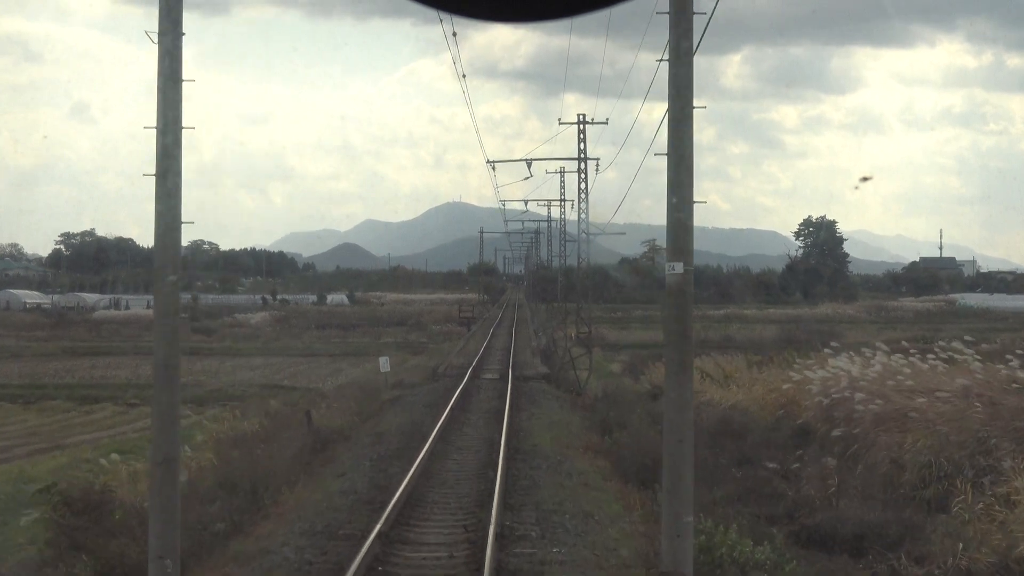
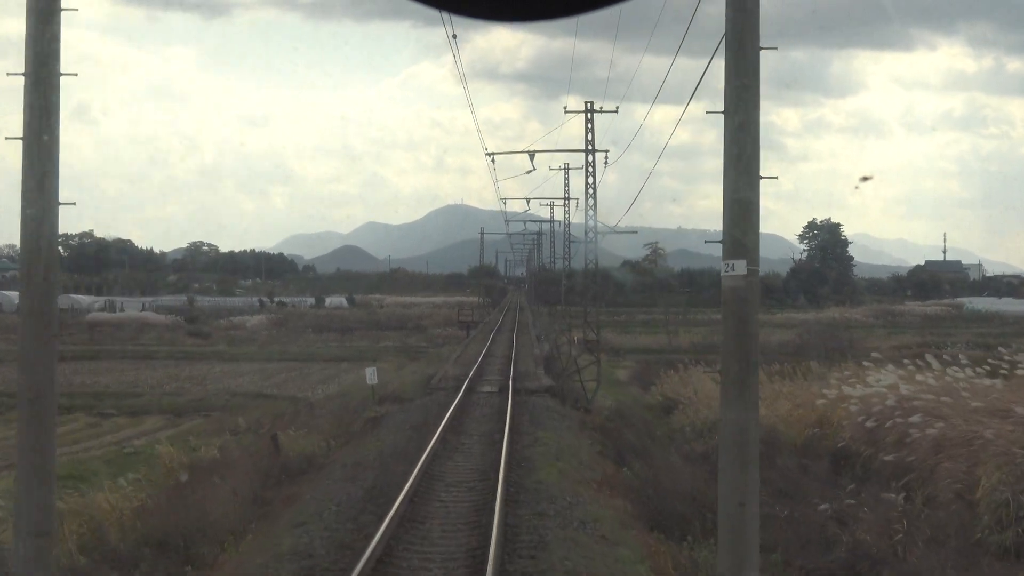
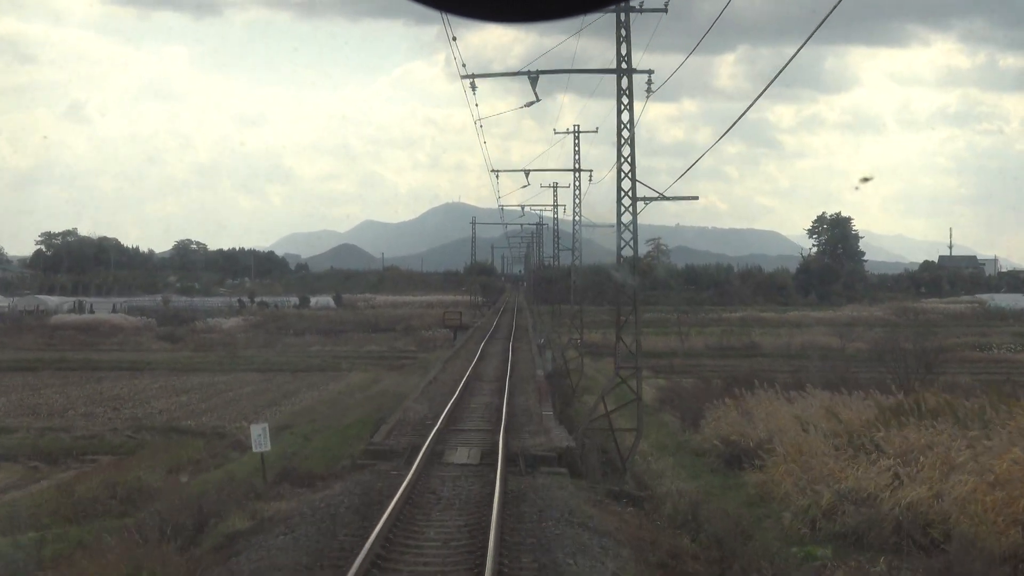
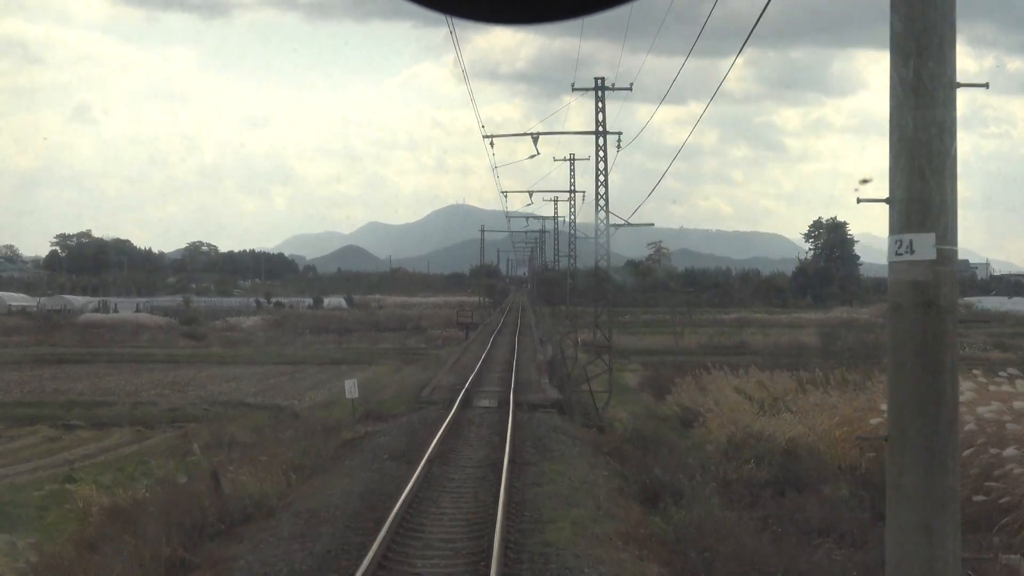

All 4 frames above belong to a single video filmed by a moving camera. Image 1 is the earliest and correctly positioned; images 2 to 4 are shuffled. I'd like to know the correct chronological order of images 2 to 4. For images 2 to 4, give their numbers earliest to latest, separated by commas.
2, 4, 3
